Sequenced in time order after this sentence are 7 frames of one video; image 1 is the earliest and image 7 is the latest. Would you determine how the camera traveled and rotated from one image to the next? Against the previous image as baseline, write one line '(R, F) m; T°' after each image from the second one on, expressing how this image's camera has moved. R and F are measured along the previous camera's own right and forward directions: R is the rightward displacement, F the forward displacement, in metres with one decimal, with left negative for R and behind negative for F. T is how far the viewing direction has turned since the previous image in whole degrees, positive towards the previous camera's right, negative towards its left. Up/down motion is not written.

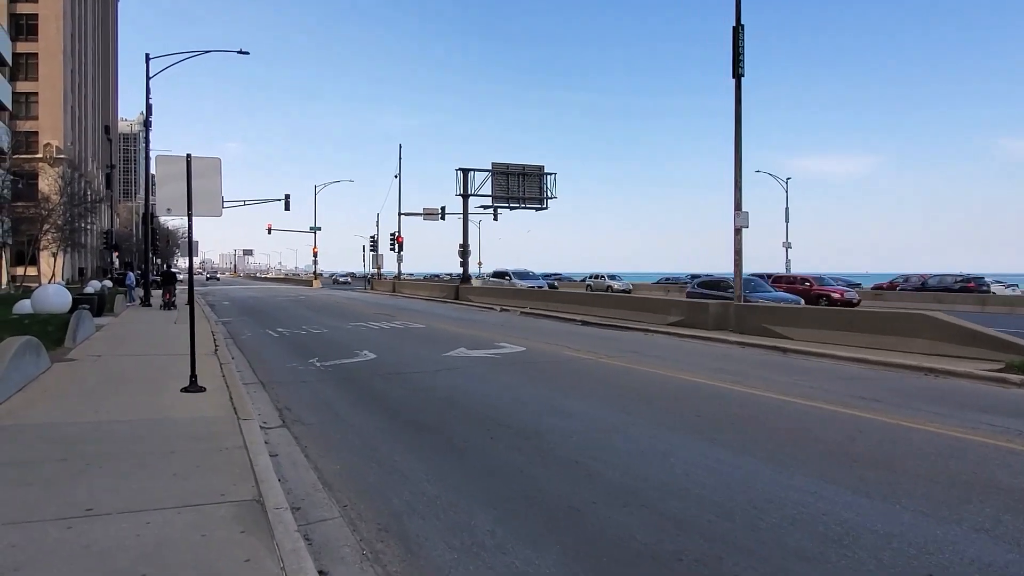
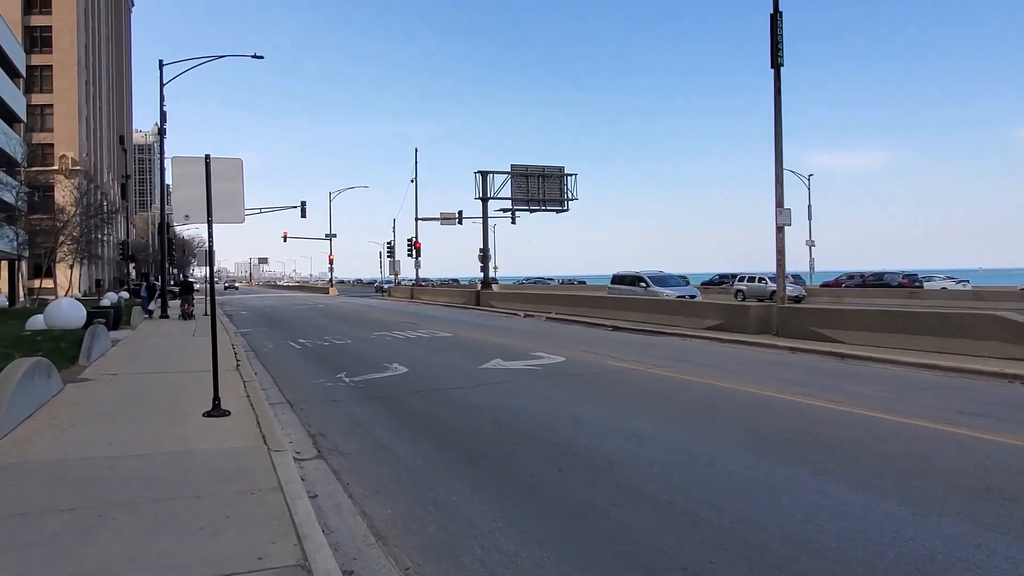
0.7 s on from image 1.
(-0.5, +1.0) m; -1°
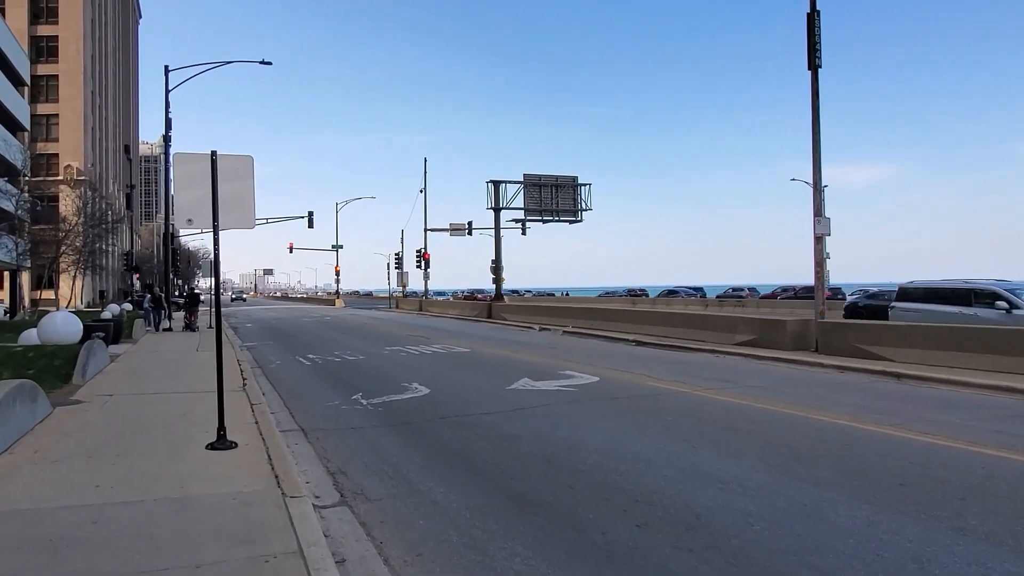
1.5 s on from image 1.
(-0.5, +1.1) m; 0°
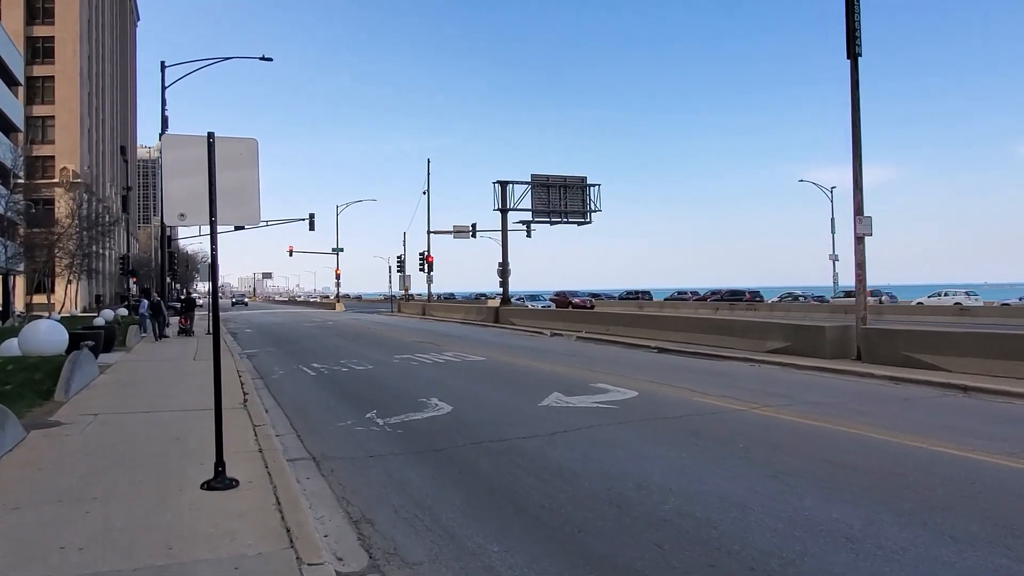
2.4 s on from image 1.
(-0.5, +1.3) m; 0°
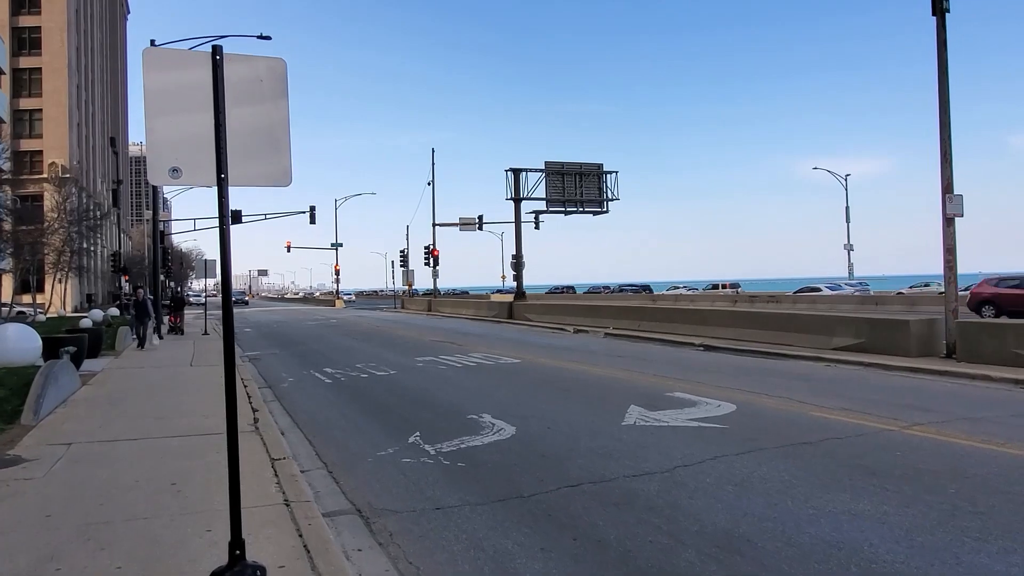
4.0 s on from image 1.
(-1.0, +2.2) m; 0°
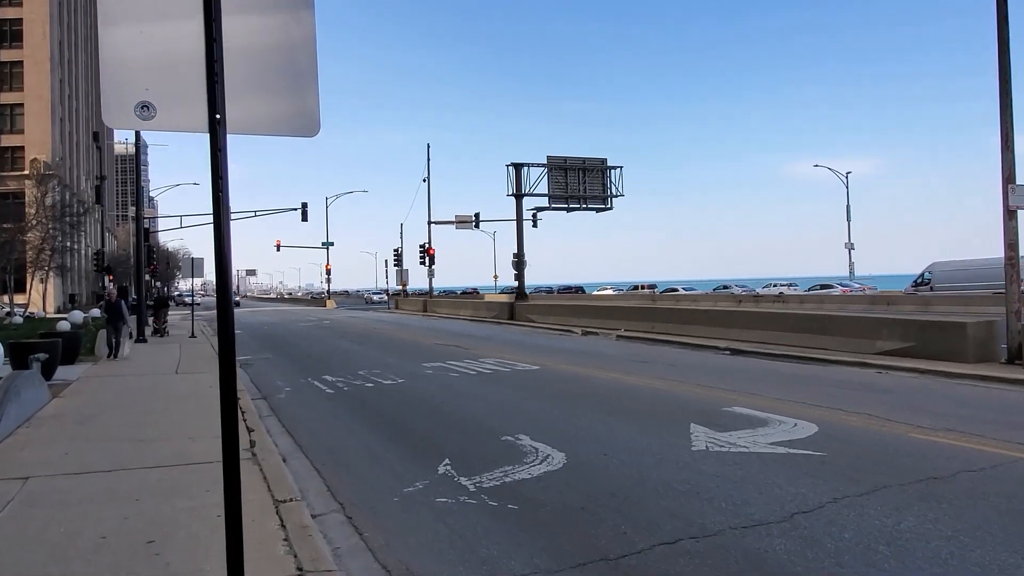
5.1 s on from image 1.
(-0.6, +1.5) m; +1°
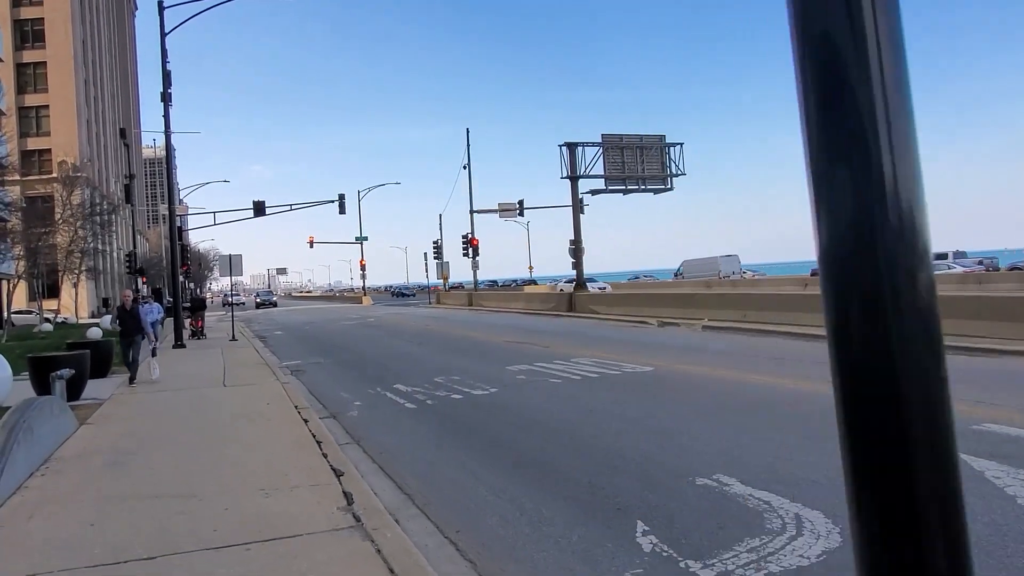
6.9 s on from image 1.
(-1.4, +2.5) m; -2°
